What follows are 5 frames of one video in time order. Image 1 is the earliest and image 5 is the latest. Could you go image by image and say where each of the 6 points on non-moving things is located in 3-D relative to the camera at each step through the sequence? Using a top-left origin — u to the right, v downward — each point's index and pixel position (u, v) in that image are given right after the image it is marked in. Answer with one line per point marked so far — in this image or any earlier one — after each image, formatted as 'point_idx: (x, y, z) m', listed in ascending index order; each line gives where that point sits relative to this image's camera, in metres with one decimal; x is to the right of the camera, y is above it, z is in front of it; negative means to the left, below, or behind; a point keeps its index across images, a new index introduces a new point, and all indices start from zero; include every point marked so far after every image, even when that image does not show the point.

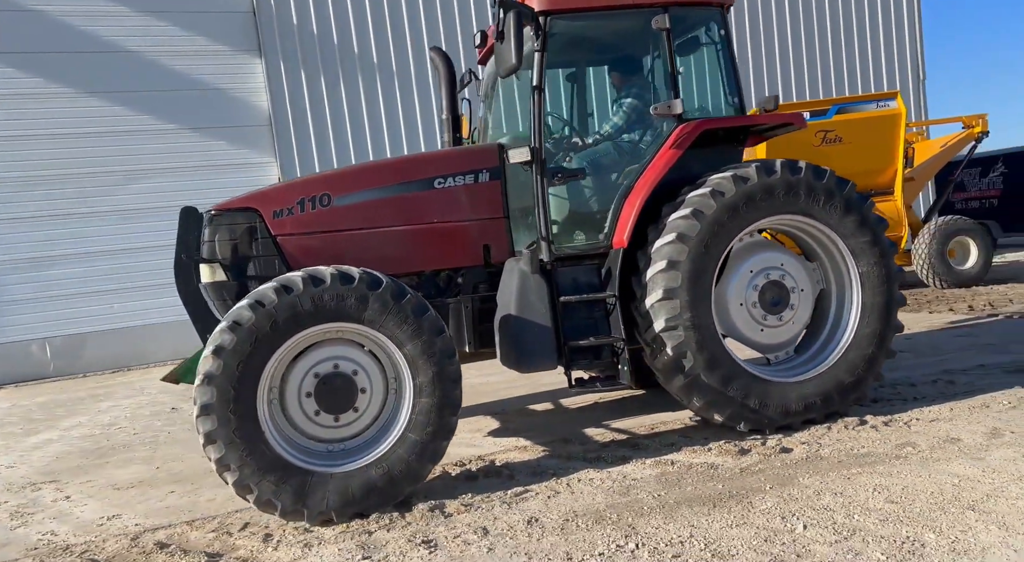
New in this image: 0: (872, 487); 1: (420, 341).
0: (+1.4, -0.8, +3.3) m
1: (-0.4, -0.3, +3.6) m
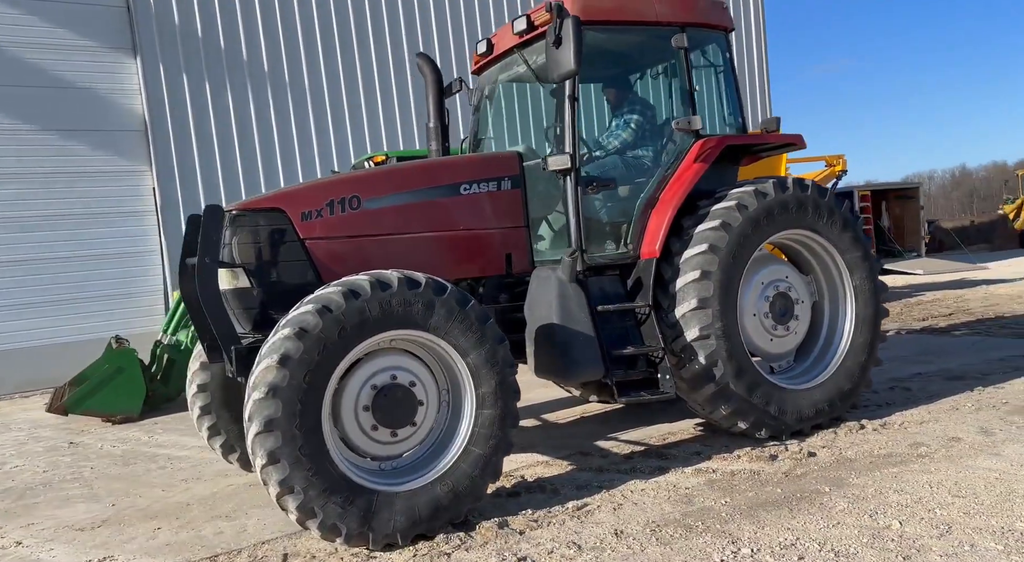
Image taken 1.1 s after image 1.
0: (+1.7, -0.8, +3.5) m
1: (-0.1, -0.3, +3.5) m
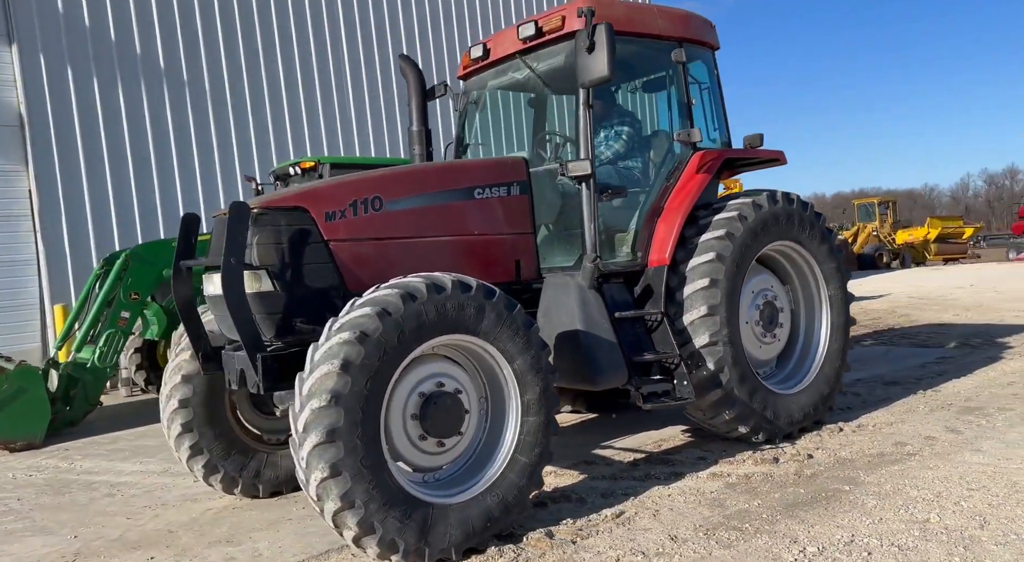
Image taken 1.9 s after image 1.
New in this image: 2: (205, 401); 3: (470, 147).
0: (+1.9, -0.9, +3.8) m
1: (+0.1, -0.3, +3.4) m
2: (-1.5, -0.6, +4.1) m
3: (-0.2, +0.8, +4.9) m
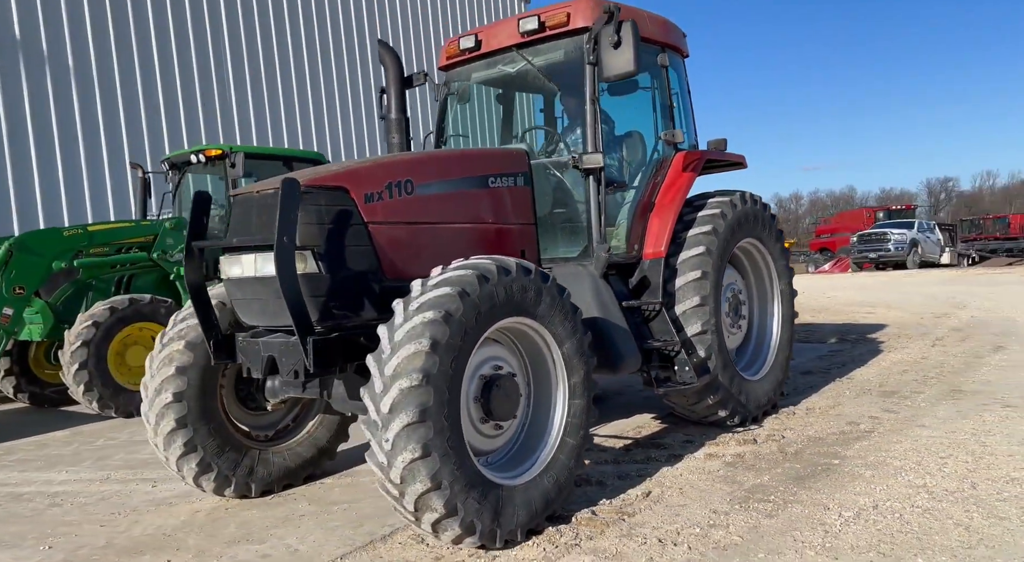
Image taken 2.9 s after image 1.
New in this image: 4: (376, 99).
0: (+1.9, -0.8, +4.2) m
1: (+0.3, -0.2, +3.4) m
2: (-1.4, -0.5, +3.8) m
3: (-0.4, +0.8, +4.9) m
4: (-1.9, +2.5, +11.9) m
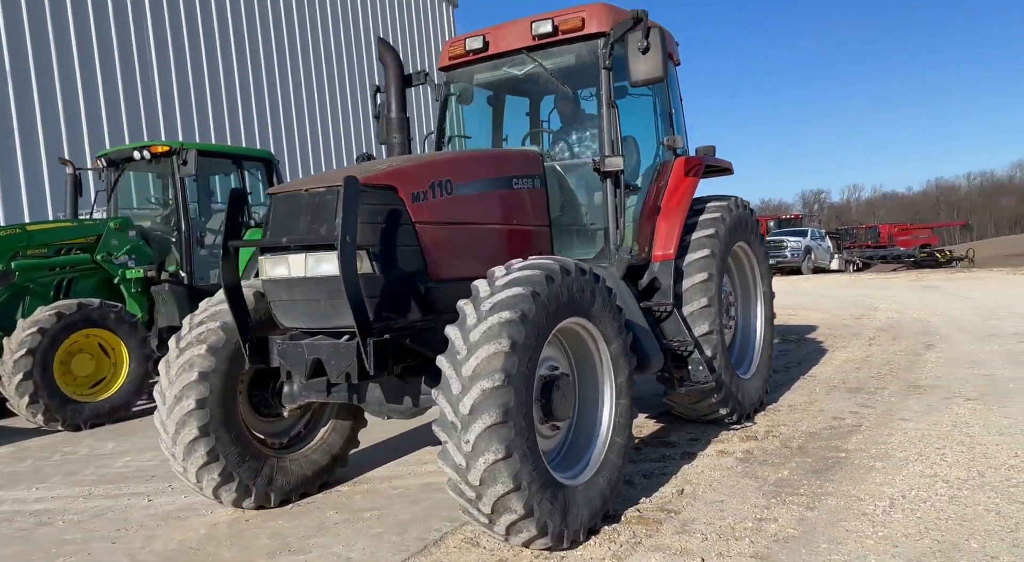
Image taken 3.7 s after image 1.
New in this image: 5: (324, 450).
0: (+2.0, -0.8, +4.4) m
1: (+0.5, -0.2, +3.5) m
2: (-1.3, -0.5, +3.7) m
3: (-0.3, +0.8, +4.9) m
4: (-2.8, +2.5, +11.7) m
5: (-0.9, -0.8, +4.1) m
